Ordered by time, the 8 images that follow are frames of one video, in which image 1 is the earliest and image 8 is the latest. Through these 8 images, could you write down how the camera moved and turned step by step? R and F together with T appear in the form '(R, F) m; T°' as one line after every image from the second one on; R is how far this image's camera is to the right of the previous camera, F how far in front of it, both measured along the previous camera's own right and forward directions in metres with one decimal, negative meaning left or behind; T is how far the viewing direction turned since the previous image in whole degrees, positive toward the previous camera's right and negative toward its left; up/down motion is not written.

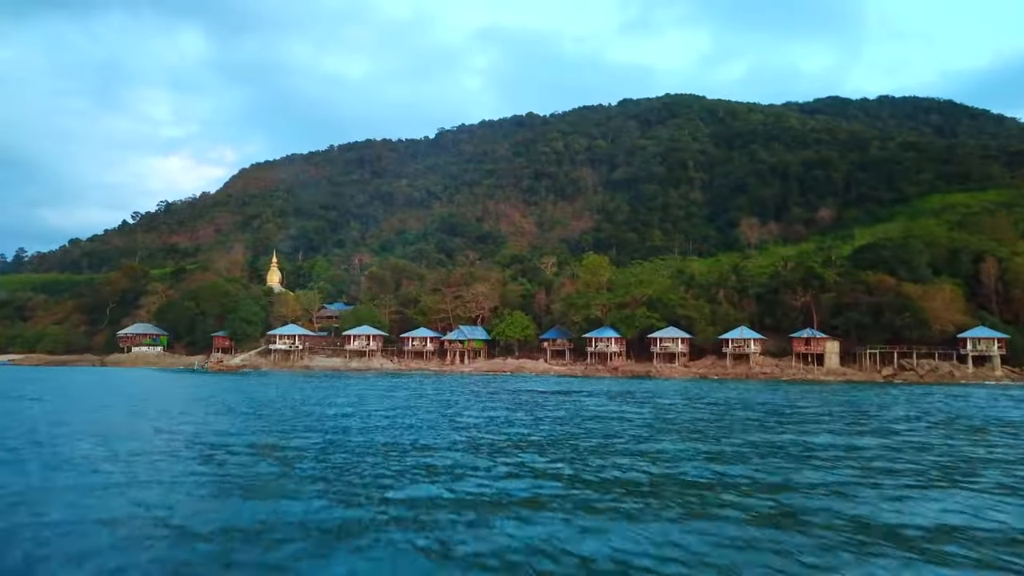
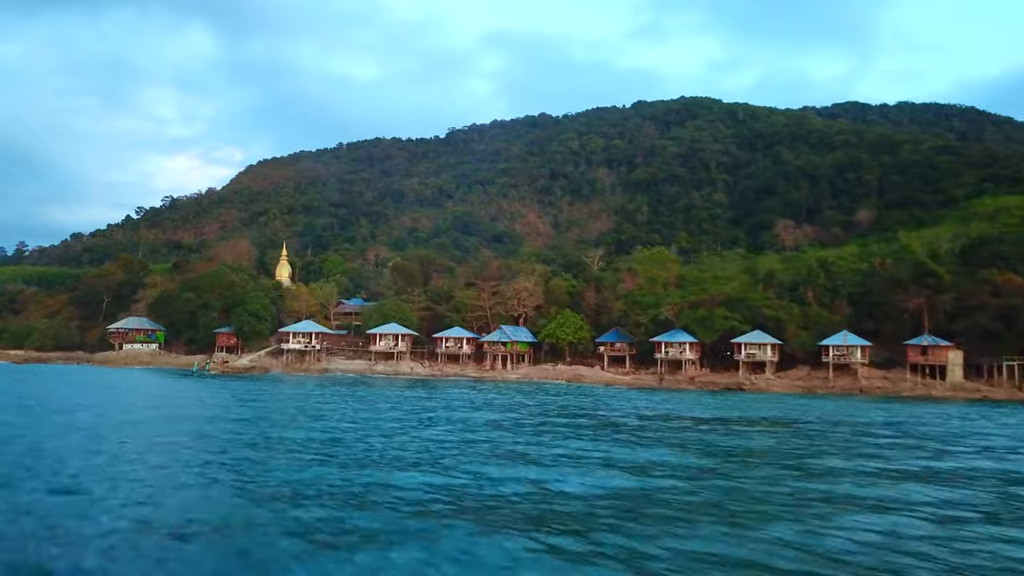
(-1.9, +5.5) m; 0°
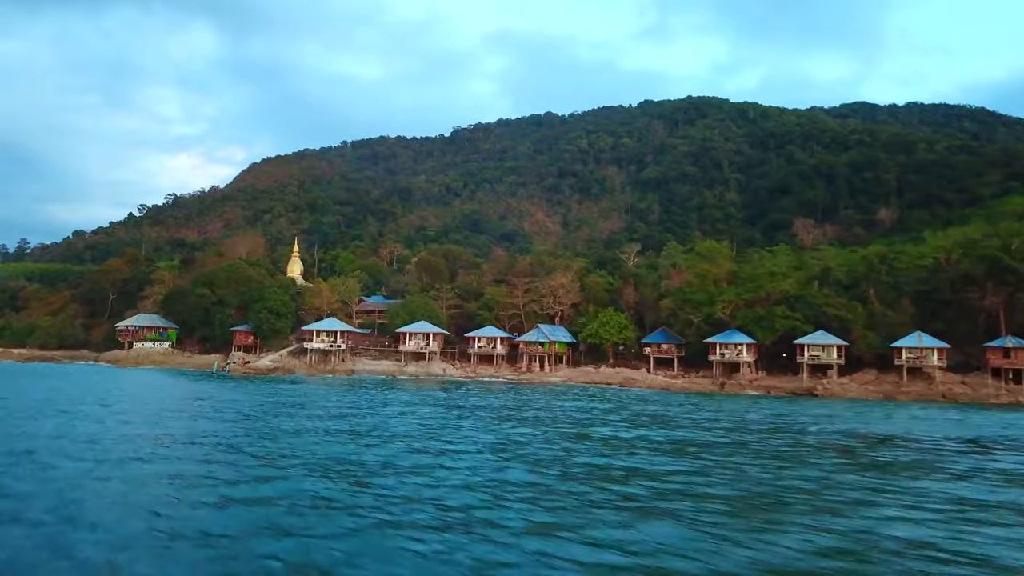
(-1.4, +2.3) m; 0°
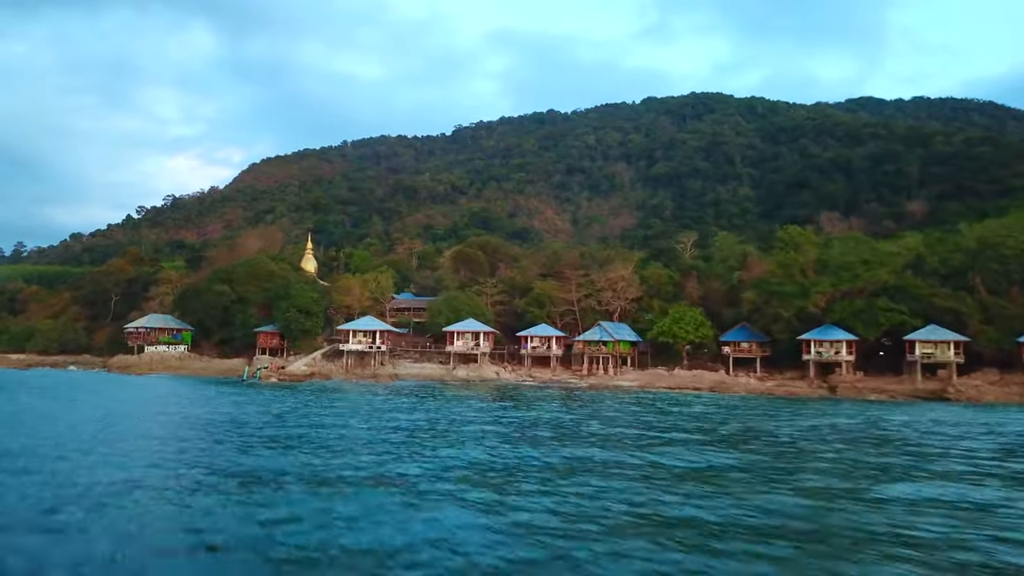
(-2.1, +3.5) m; 0°
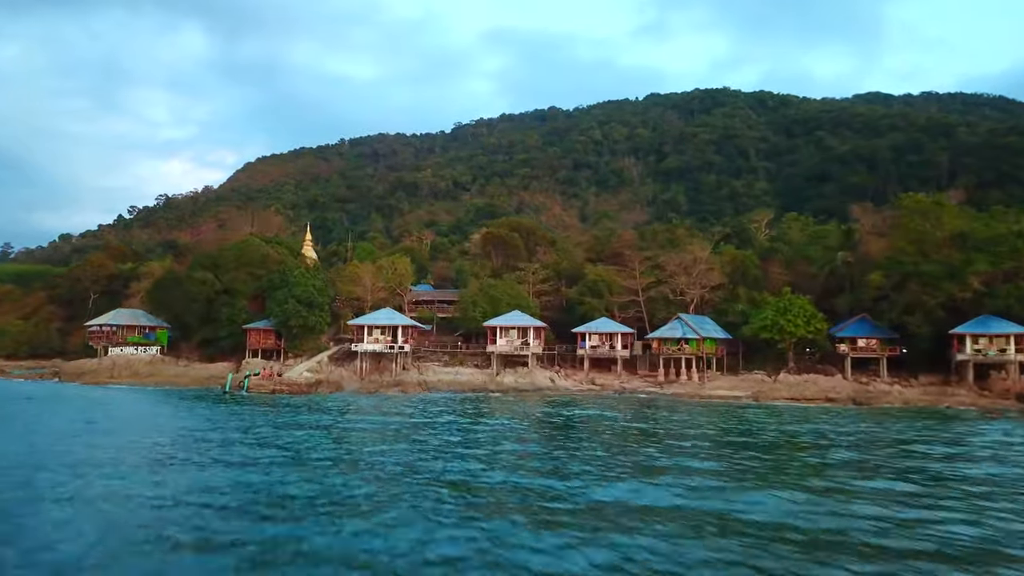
(-1.6, +5.9) m; 0°
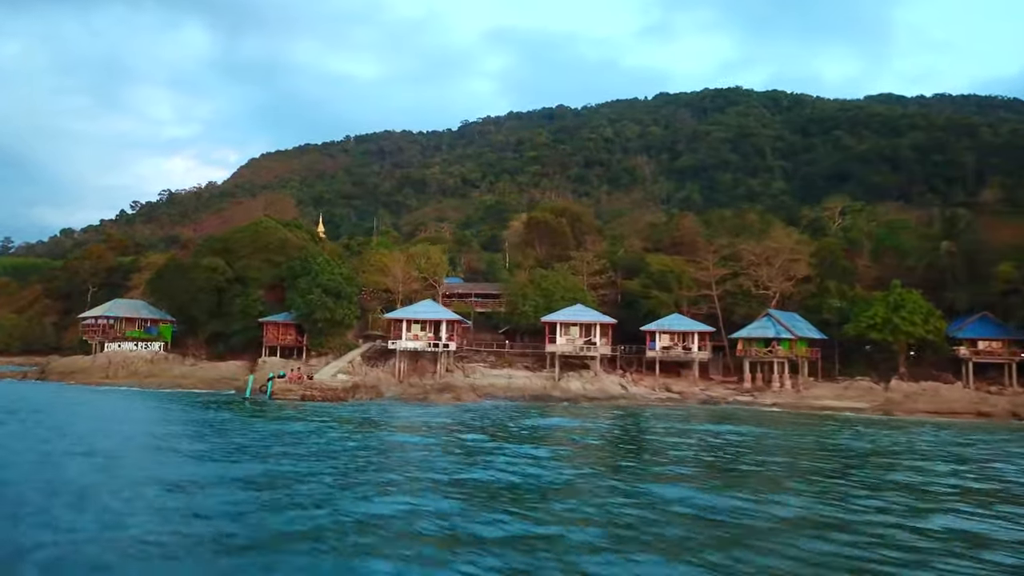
(-1.4, +3.2) m; 0°
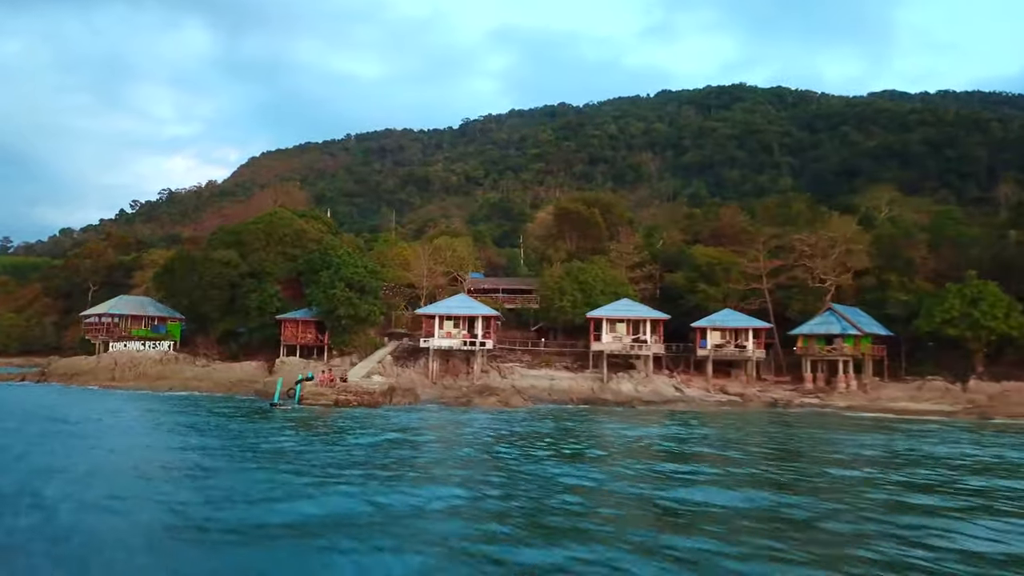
(-0.9, +1.6) m; 0°
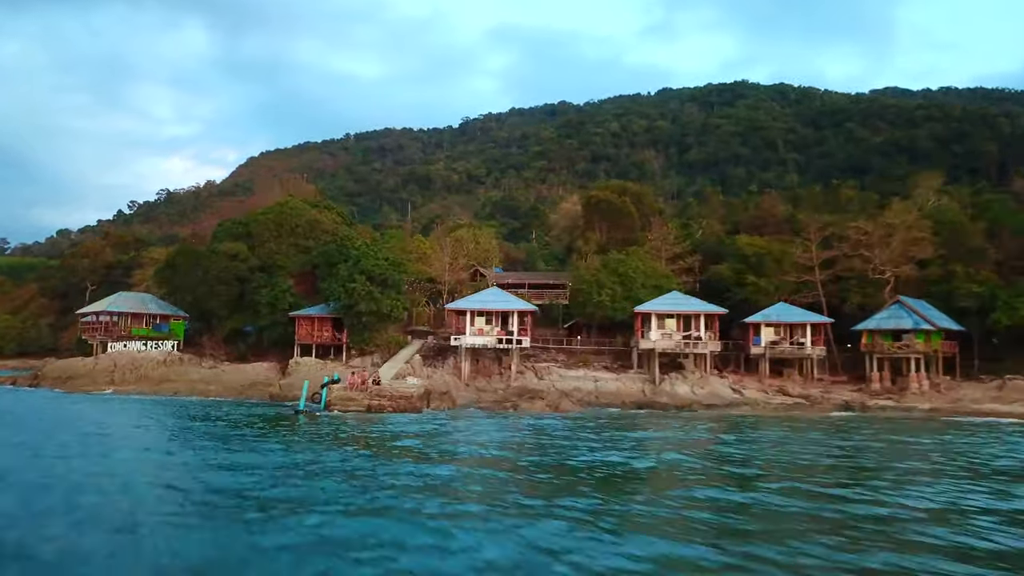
(-0.8, +1.6) m; 0°
